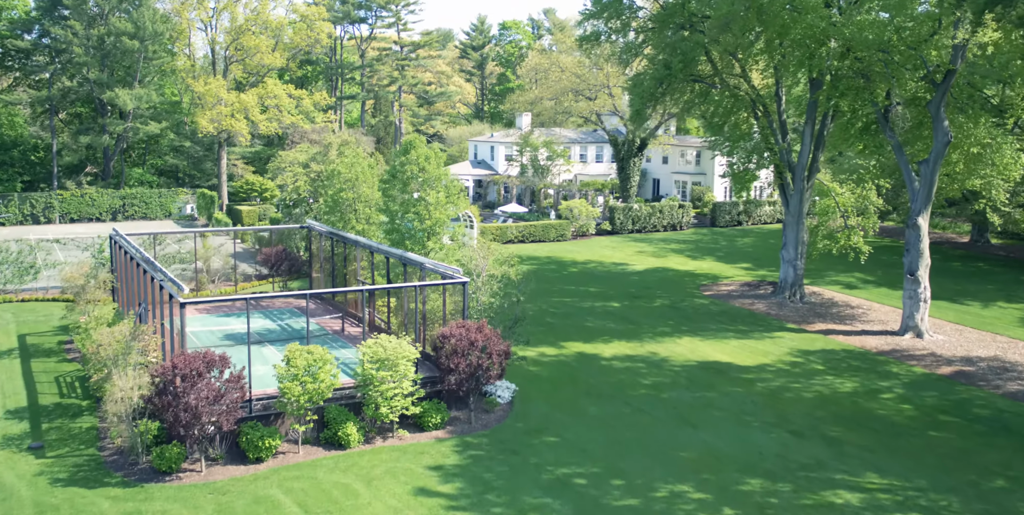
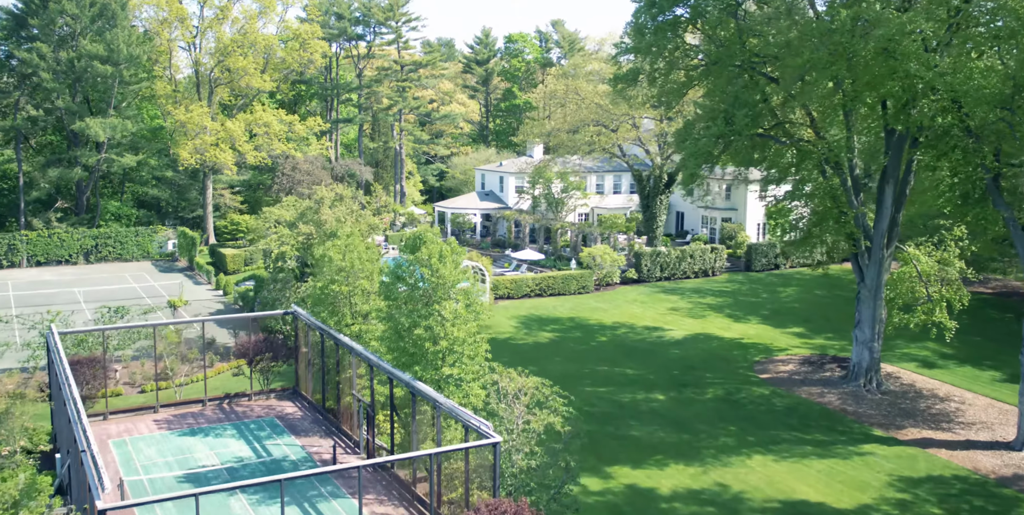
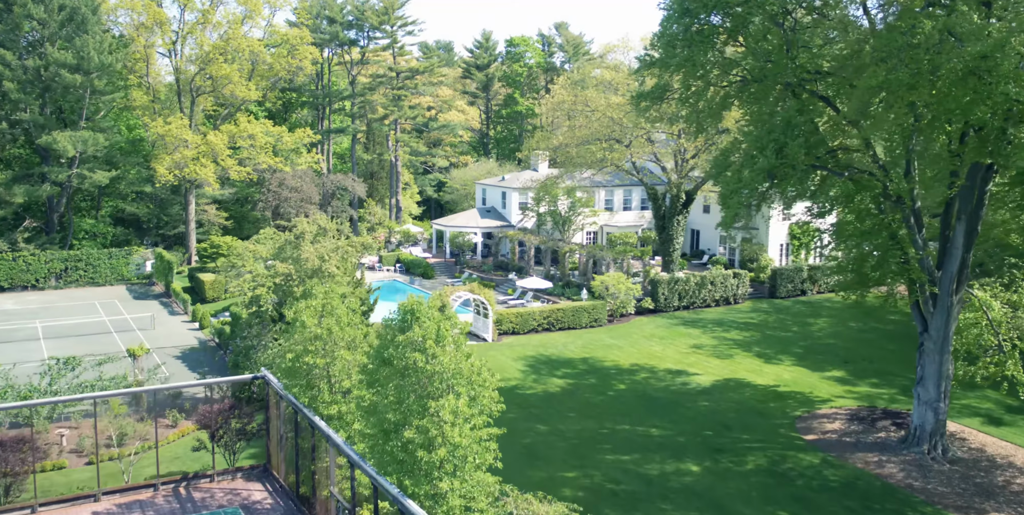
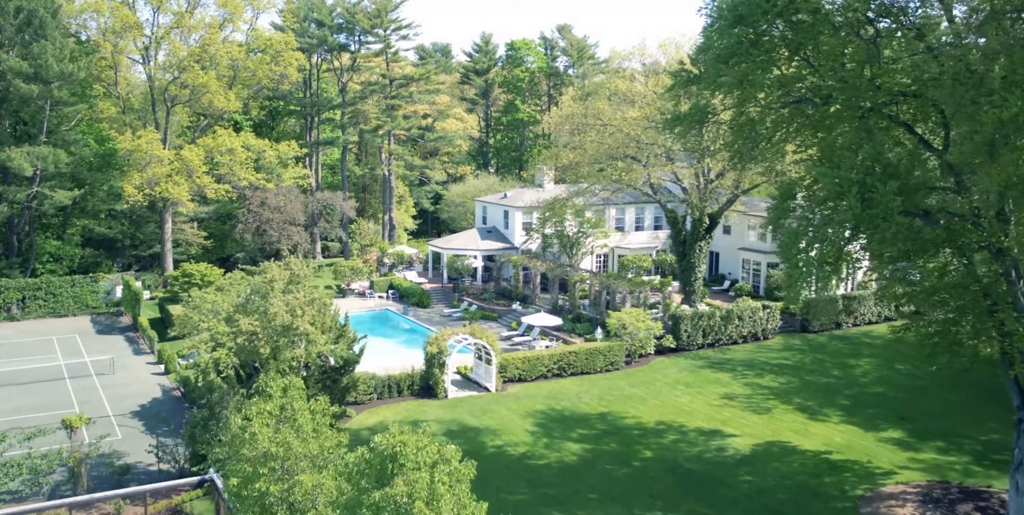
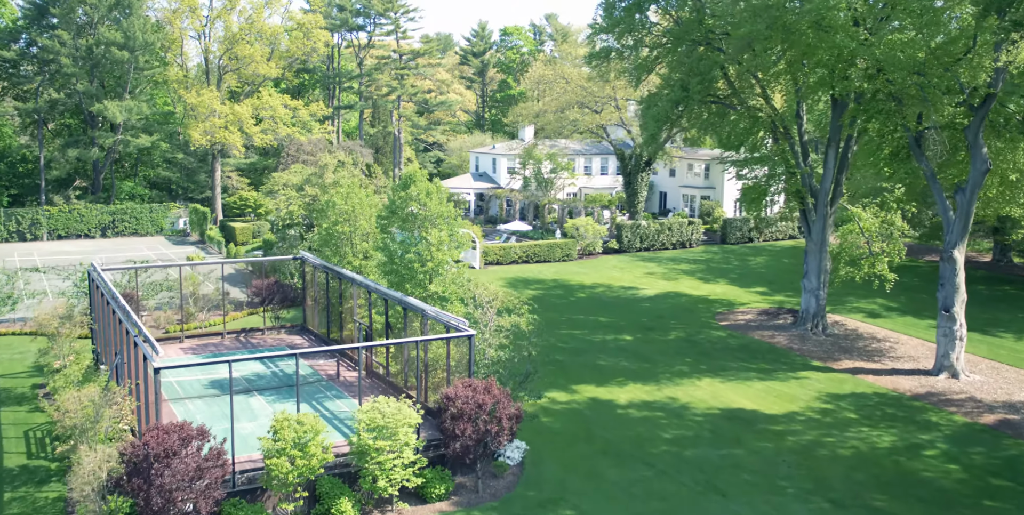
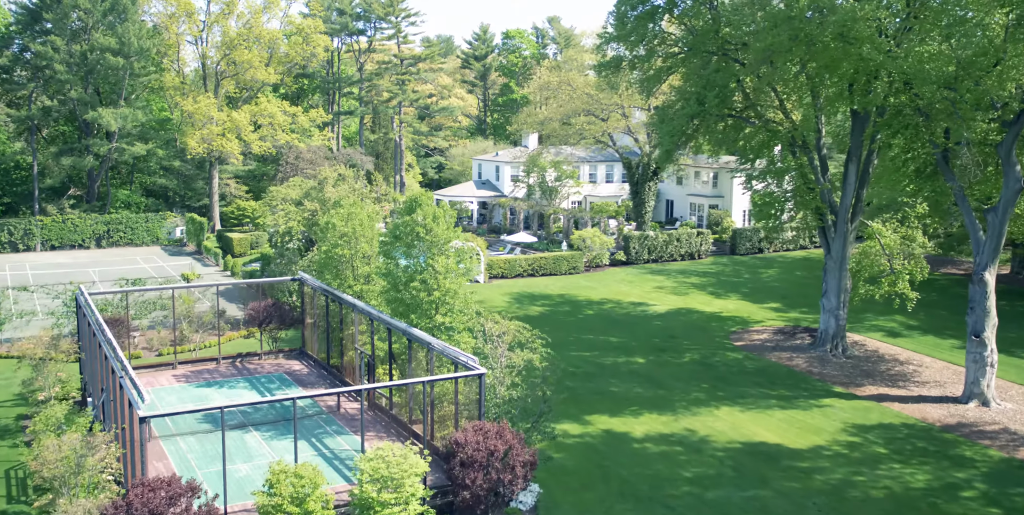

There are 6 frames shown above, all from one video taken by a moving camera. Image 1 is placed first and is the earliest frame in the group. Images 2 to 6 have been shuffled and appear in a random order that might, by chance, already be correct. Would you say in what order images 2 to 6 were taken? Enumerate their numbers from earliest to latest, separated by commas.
5, 6, 2, 3, 4
